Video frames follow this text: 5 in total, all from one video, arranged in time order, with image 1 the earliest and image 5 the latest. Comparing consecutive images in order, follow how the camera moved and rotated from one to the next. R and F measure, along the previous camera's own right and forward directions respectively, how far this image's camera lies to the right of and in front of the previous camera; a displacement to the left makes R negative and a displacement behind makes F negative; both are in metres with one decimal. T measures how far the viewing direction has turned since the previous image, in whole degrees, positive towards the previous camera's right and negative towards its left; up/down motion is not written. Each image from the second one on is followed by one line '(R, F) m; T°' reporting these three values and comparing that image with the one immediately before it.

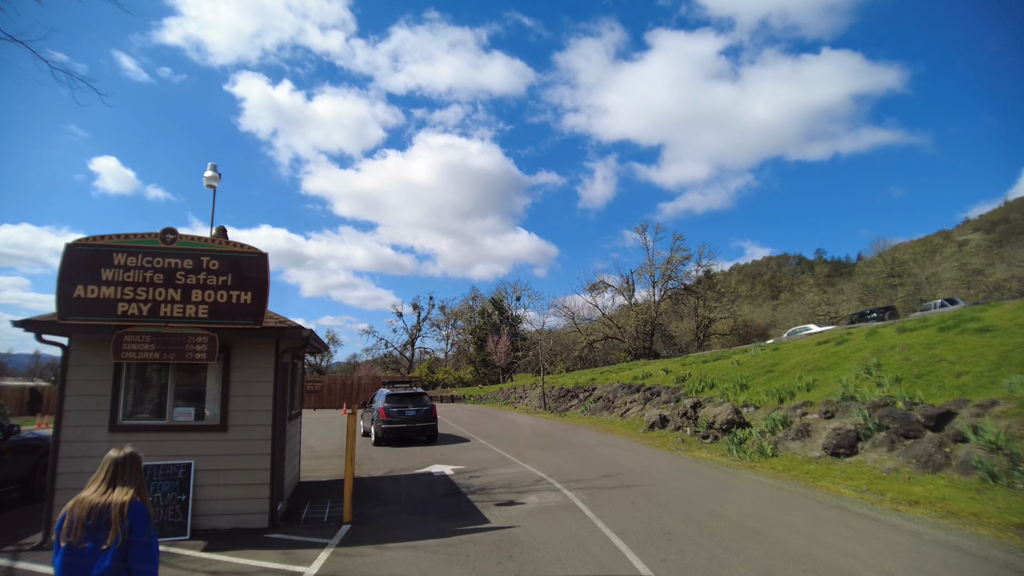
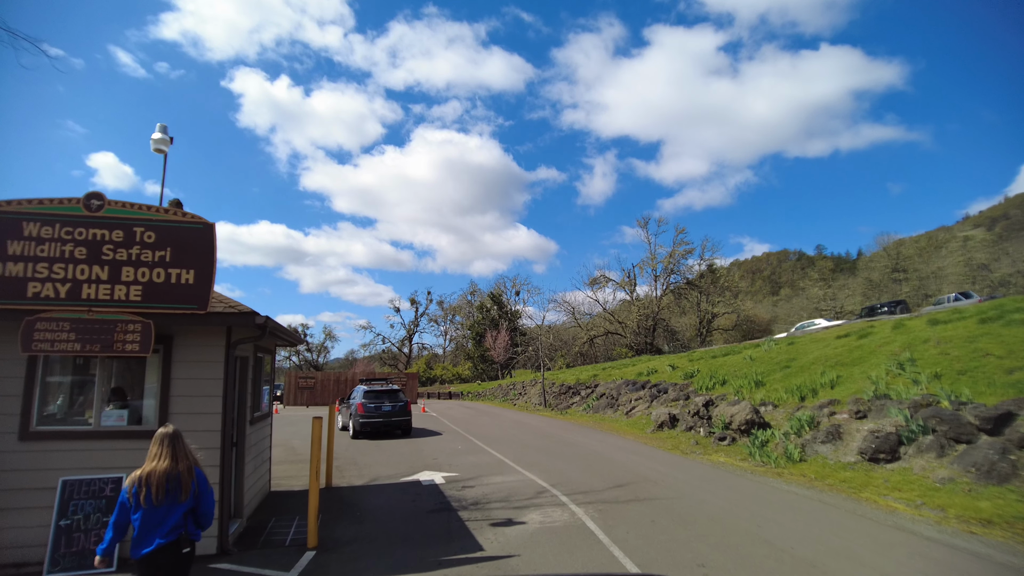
(0.0, +0.9) m; 0°
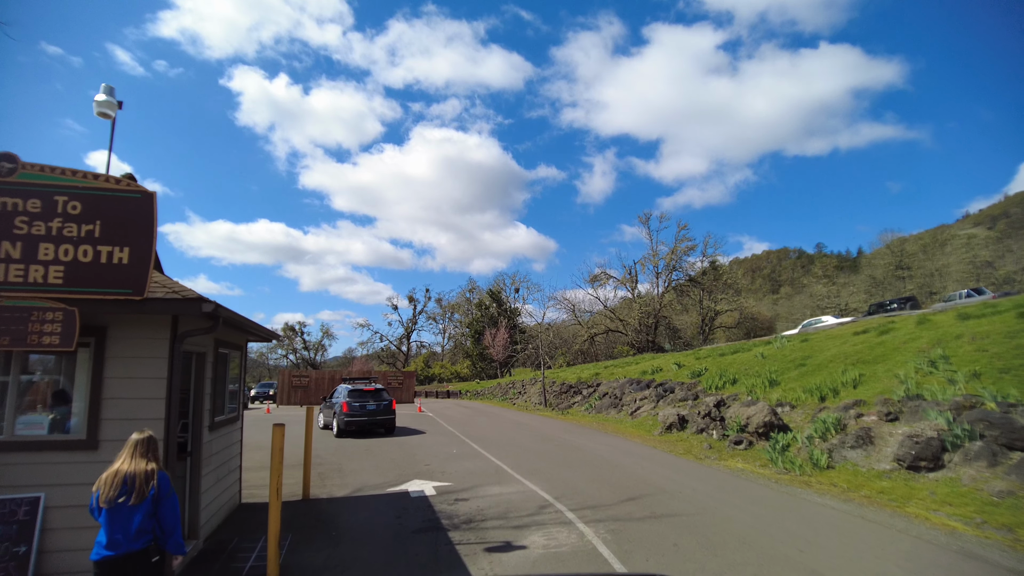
(0.0, +0.7) m; 0°
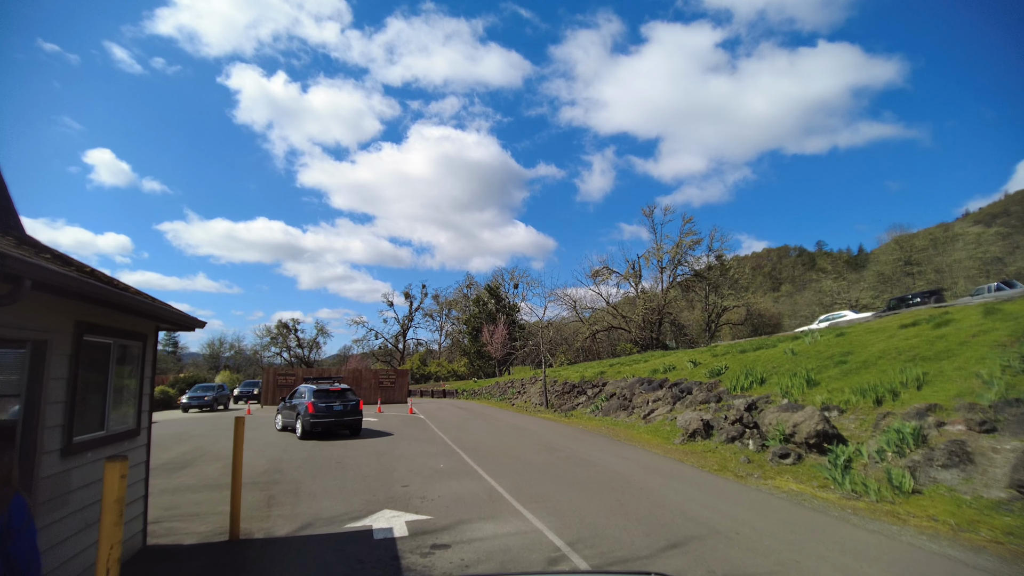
(0.0, +1.5) m; 0°
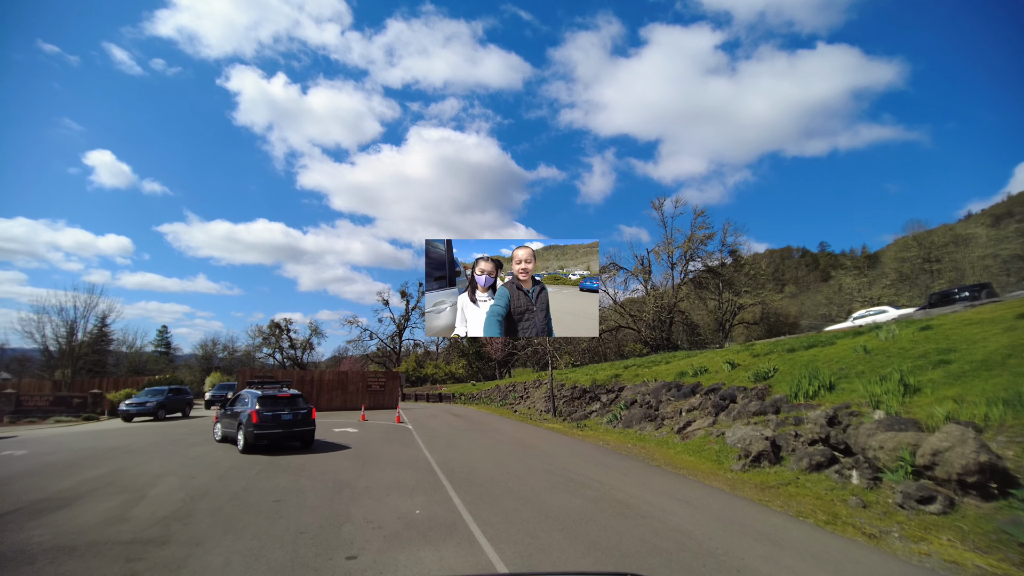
(-0.1, +2.3) m; 0°
